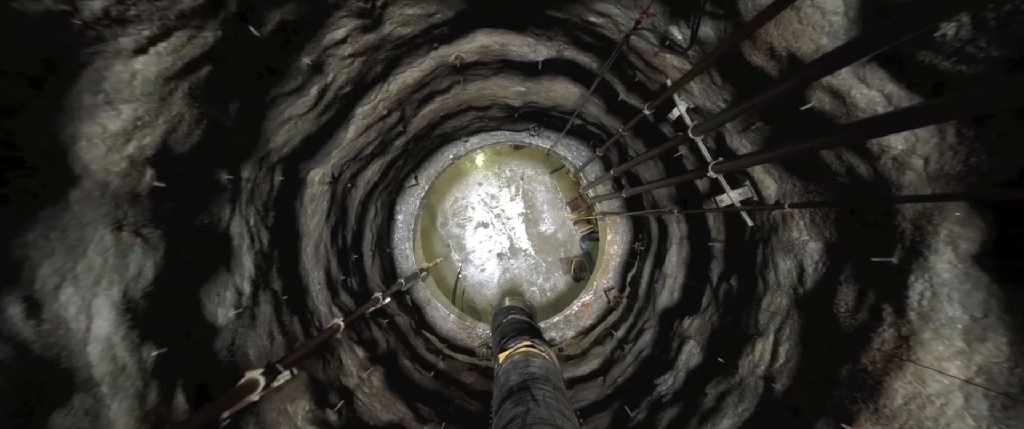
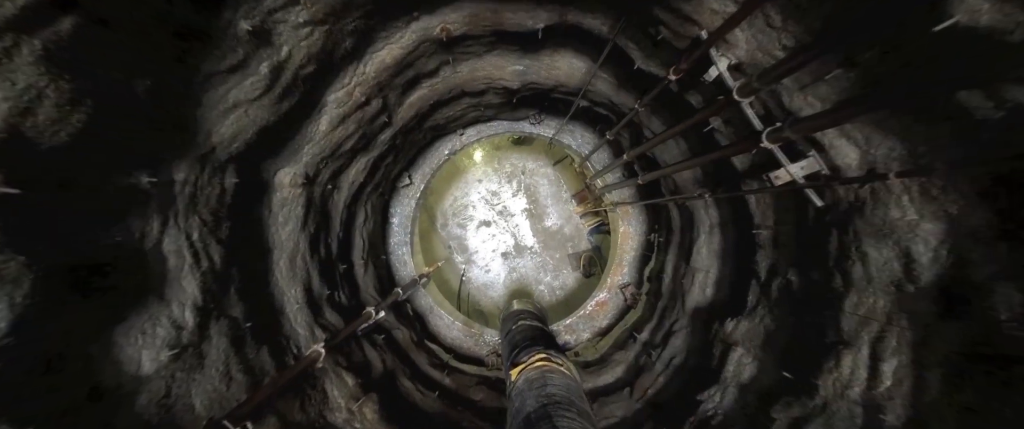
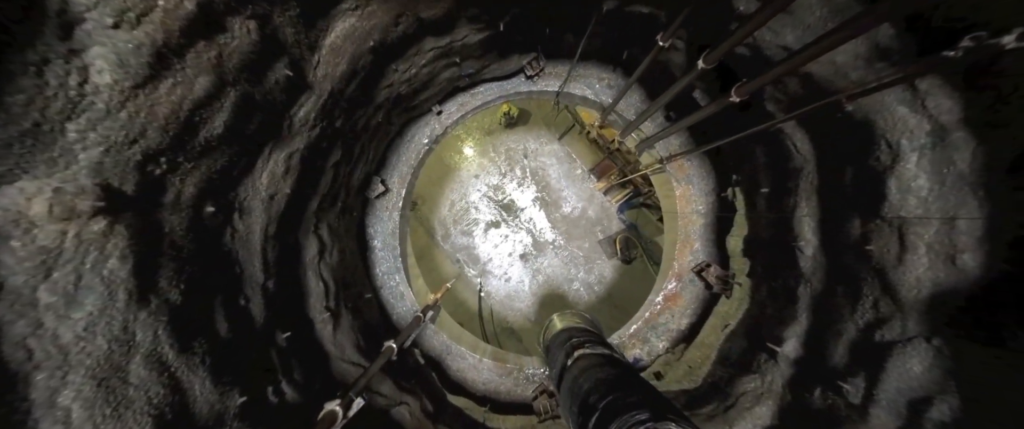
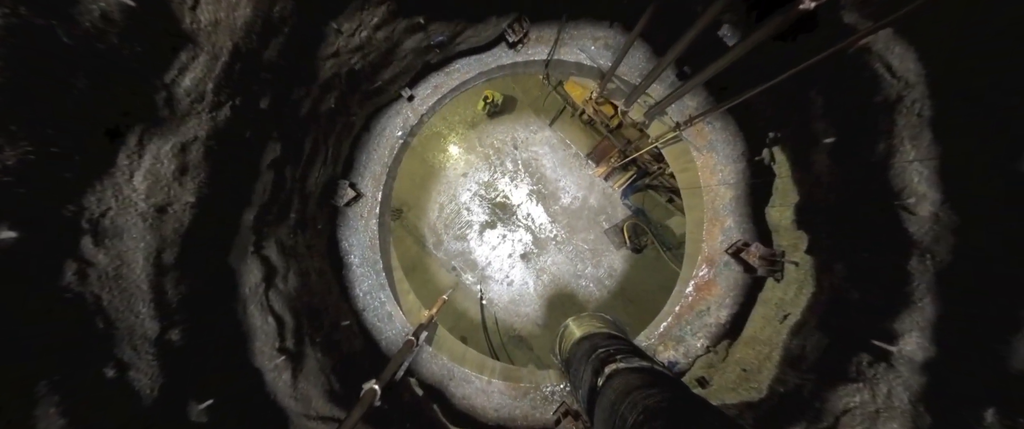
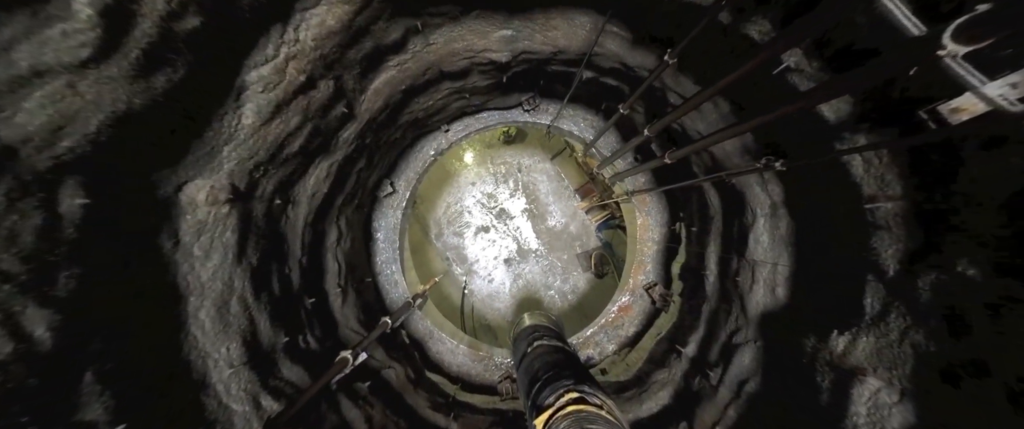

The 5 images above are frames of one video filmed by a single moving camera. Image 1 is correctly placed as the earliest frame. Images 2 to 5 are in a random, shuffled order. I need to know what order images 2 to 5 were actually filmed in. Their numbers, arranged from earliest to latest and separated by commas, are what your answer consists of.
2, 5, 3, 4
